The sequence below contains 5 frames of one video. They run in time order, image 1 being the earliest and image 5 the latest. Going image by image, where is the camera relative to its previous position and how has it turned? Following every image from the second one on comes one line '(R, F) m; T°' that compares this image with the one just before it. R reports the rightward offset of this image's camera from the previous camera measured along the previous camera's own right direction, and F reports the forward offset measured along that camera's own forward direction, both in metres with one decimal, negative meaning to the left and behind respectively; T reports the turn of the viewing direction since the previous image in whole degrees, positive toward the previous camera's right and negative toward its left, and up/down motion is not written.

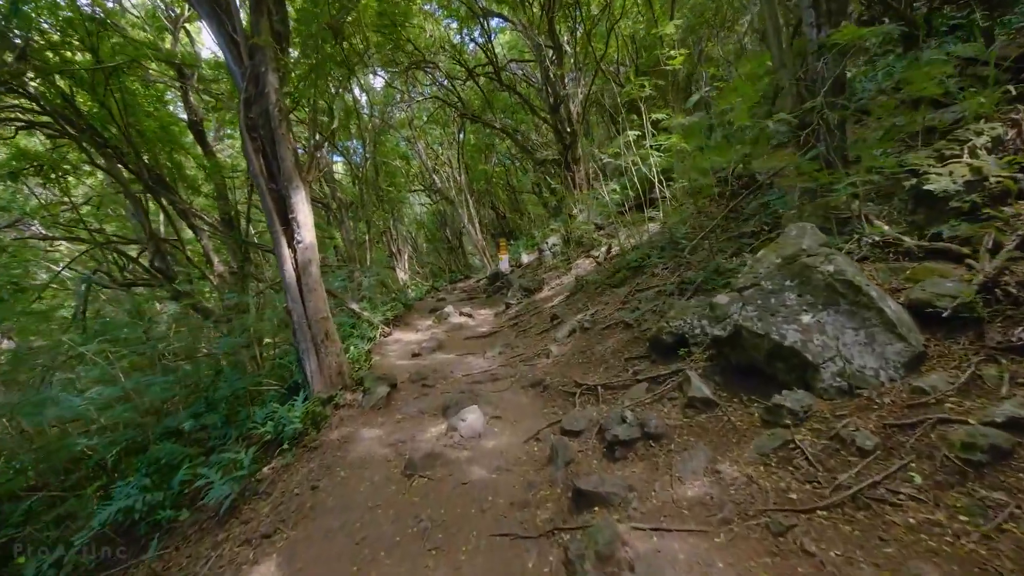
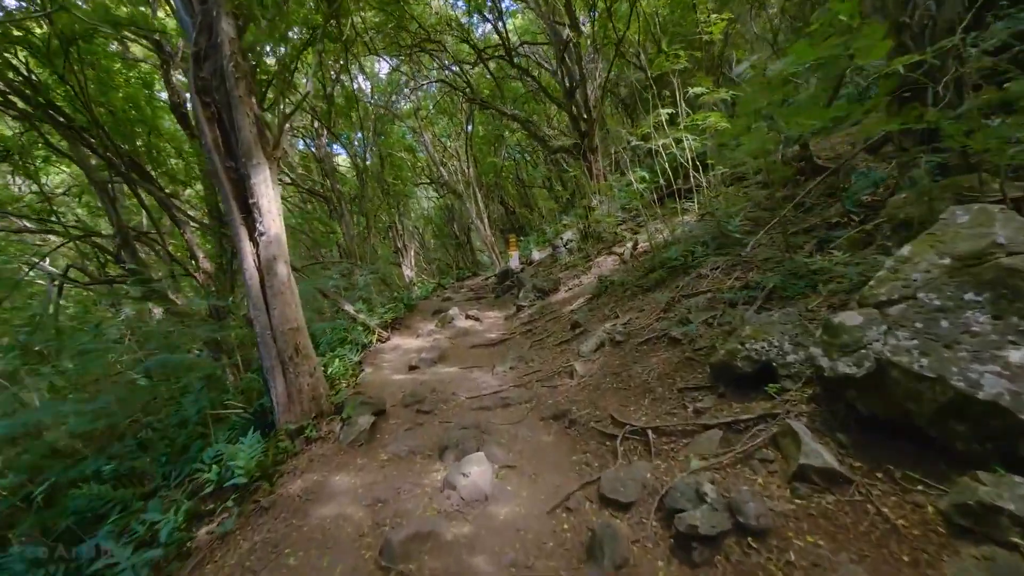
(-0.1, +0.9) m; -1°
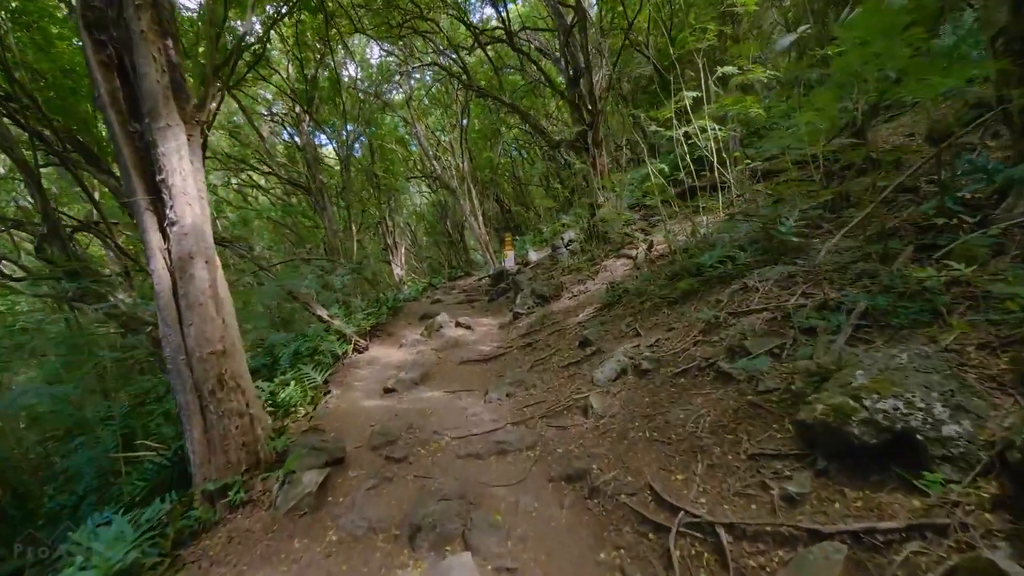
(0.0, +0.9) m; +1°
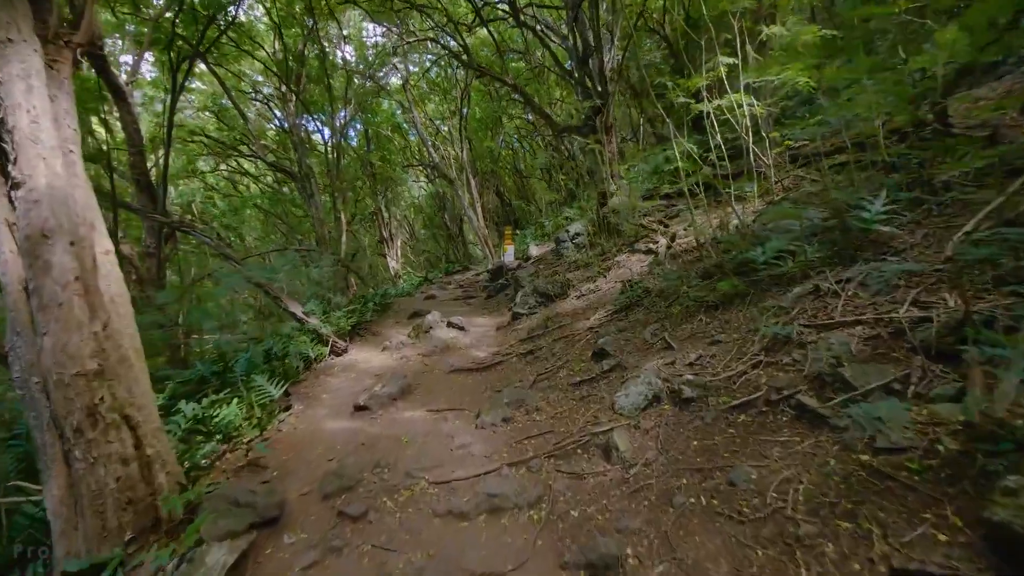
(0.0, +0.8) m; 0°
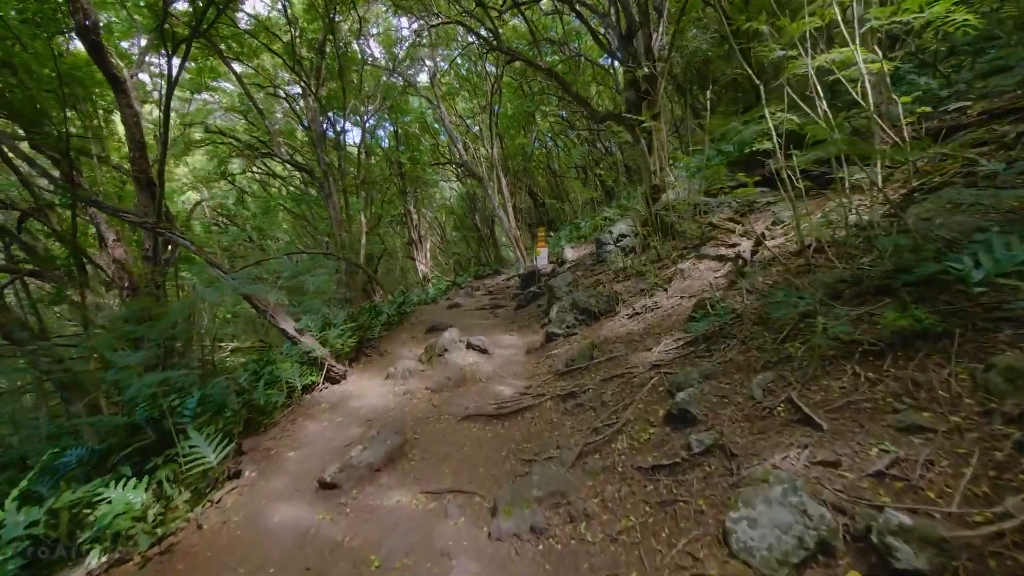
(0.0, +1.1) m; -4°
